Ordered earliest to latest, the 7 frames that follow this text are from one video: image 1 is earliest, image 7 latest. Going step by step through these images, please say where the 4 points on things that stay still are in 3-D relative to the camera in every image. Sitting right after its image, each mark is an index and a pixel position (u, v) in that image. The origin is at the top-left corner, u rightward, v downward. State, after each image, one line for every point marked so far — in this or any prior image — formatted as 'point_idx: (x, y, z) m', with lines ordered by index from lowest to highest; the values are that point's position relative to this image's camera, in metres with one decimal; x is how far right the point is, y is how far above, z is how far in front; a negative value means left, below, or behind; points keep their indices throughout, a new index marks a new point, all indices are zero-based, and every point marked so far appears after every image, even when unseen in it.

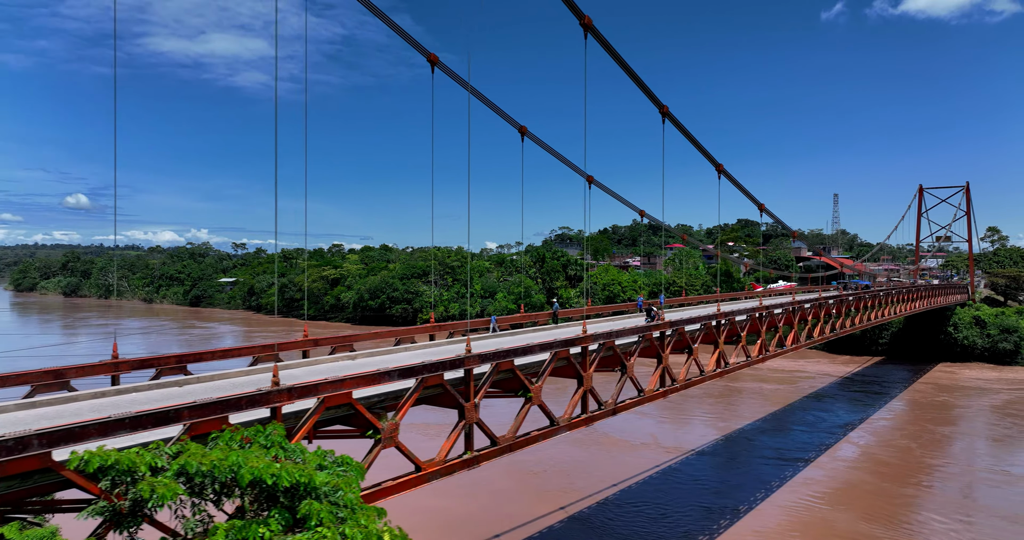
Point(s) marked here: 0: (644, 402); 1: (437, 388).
0: (+2.9, -2.8, +12.0) m
1: (-1.1, -1.7, +8.2) m
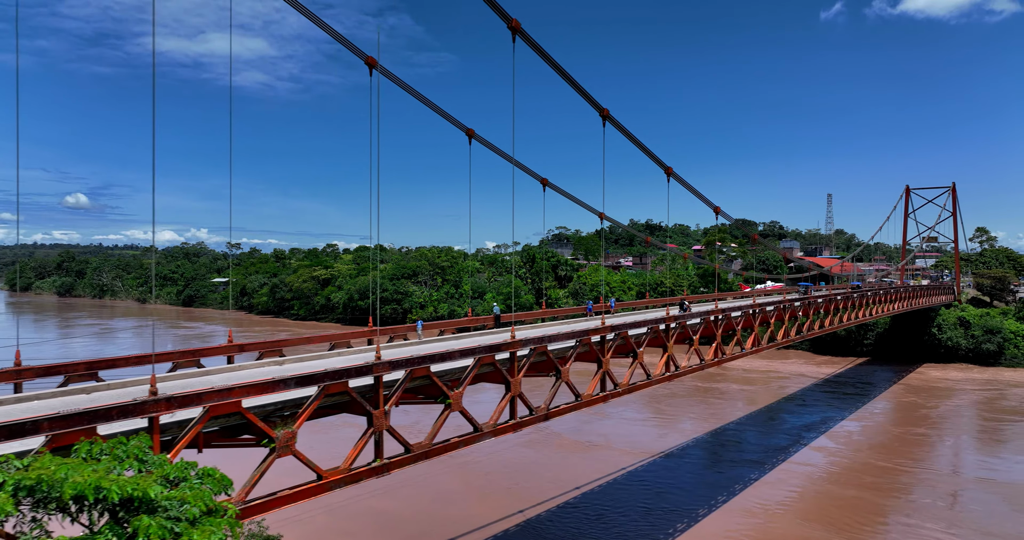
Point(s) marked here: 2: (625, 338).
0: (+1.5, -2.9, +11.9) m
1: (-2.4, -1.8, +8.1) m
2: (+2.7, -1.6, +13.3) m
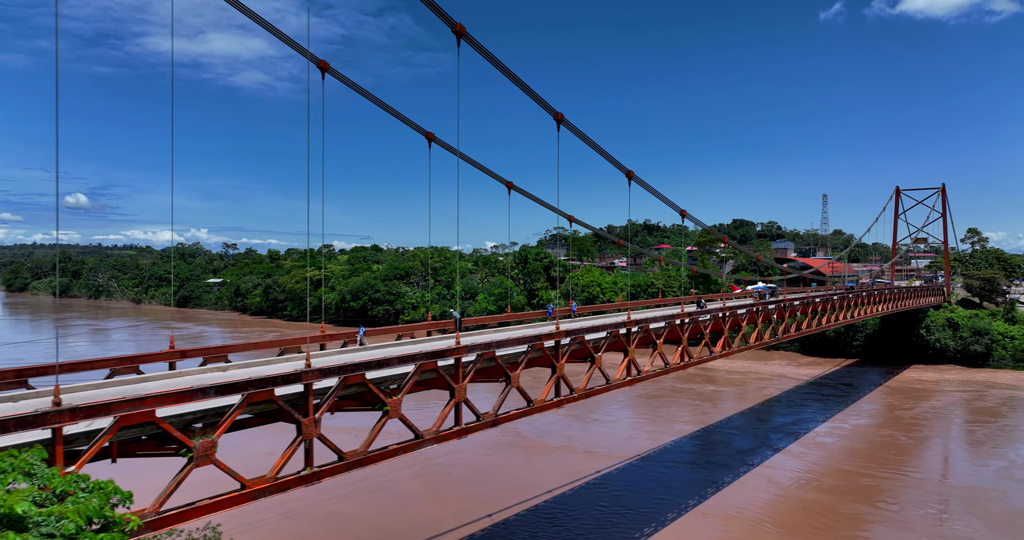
0: (+0.5, -3.0, +11.8) m
1: (-3.5, -1.9, +8.0) m
2: (+1.7, -1.7, +13.2) m
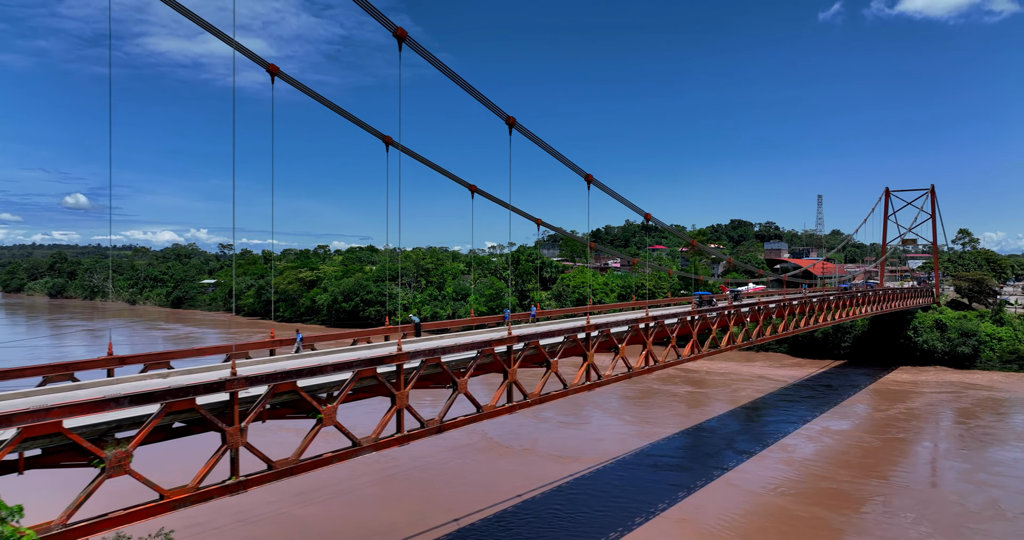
0: (-0.6, -3.1, +11.7) m
1: (-4.5, -2.0, +7.9) m
2: (+0.6, -1.8, +13.1) m
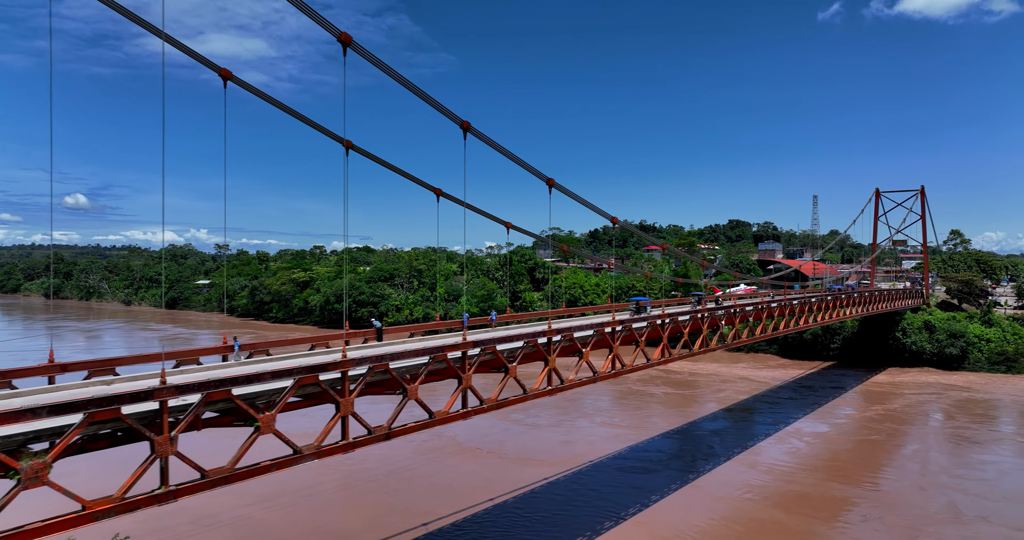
0: (-1.6, -3.2, +11.7) m
1: (-5.6, -2.1, +7.9) m
2: (-0.4, -1.9, +13.0) m
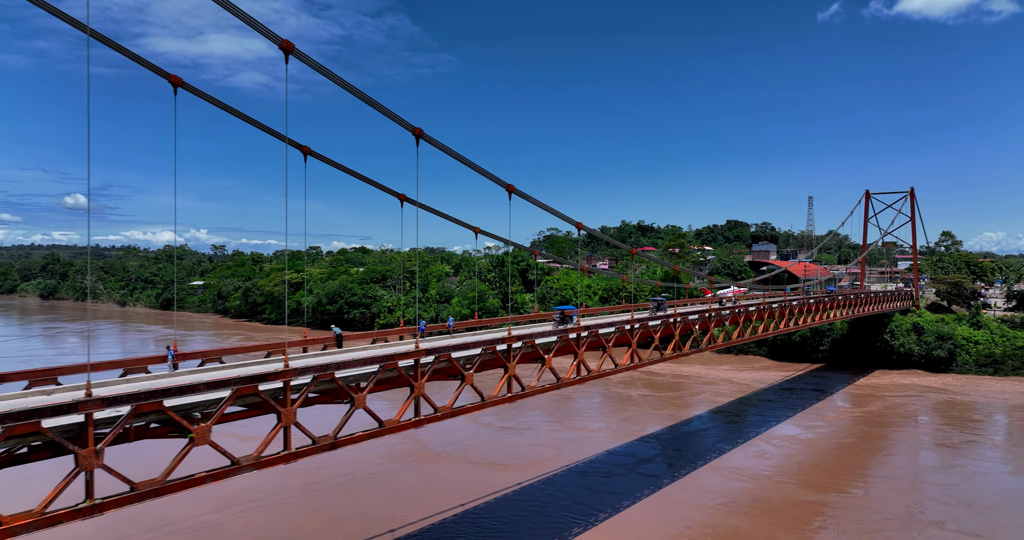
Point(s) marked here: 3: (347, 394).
0: (-2.7, -3.4, +11.6) m
1: (-6.6, -2.3, +7.8) m
2: (-1.5, -2.1, +13.0) m
3: (-3.3, -2.5, +11.3) m
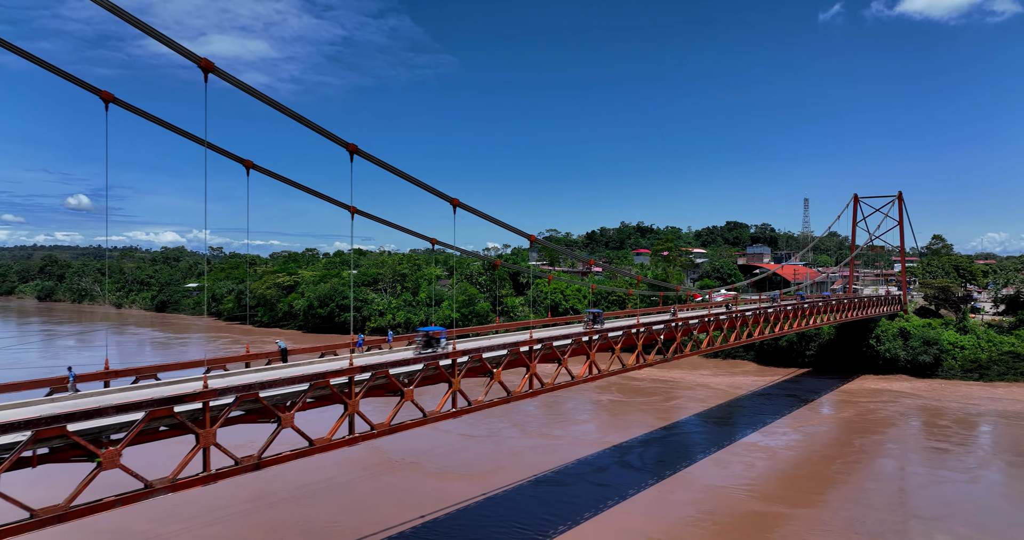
0: (-4.1, -3.8, +11.5) m
1: (-8.0, -2.7, +7.7) m
2: (-2.9, -2.5, +12.9) m
3: (-4.8, -2.9, +11.2) m
